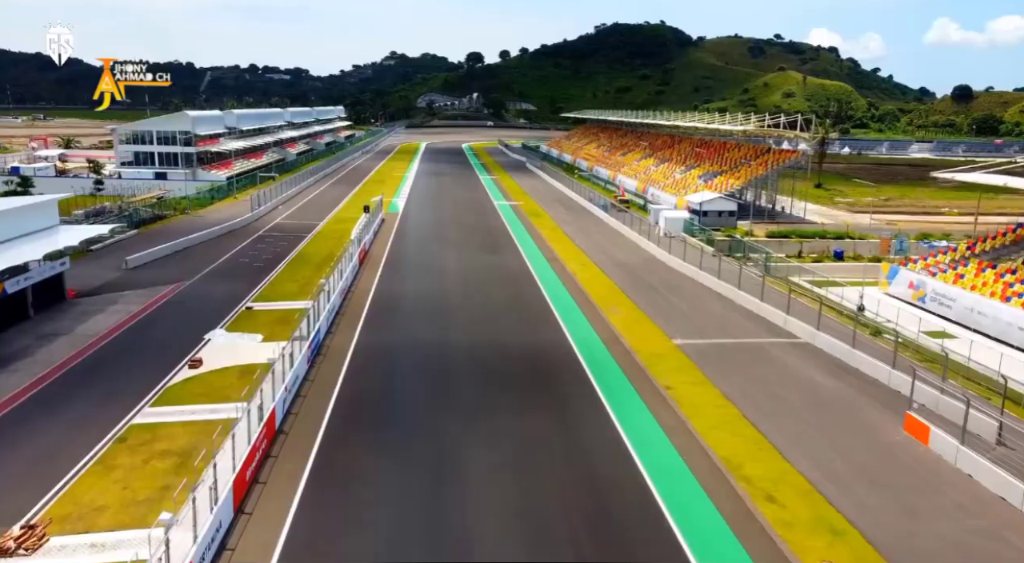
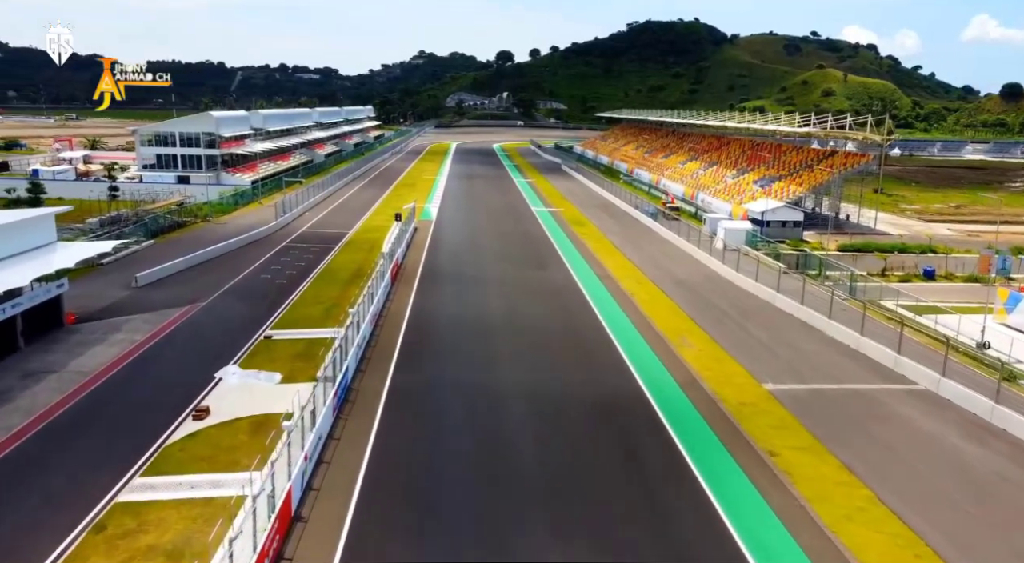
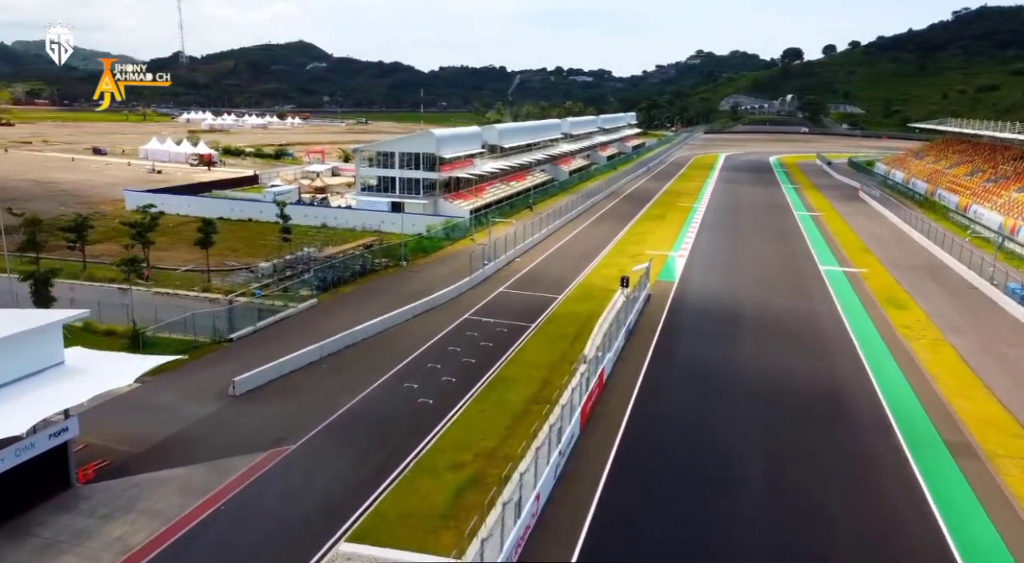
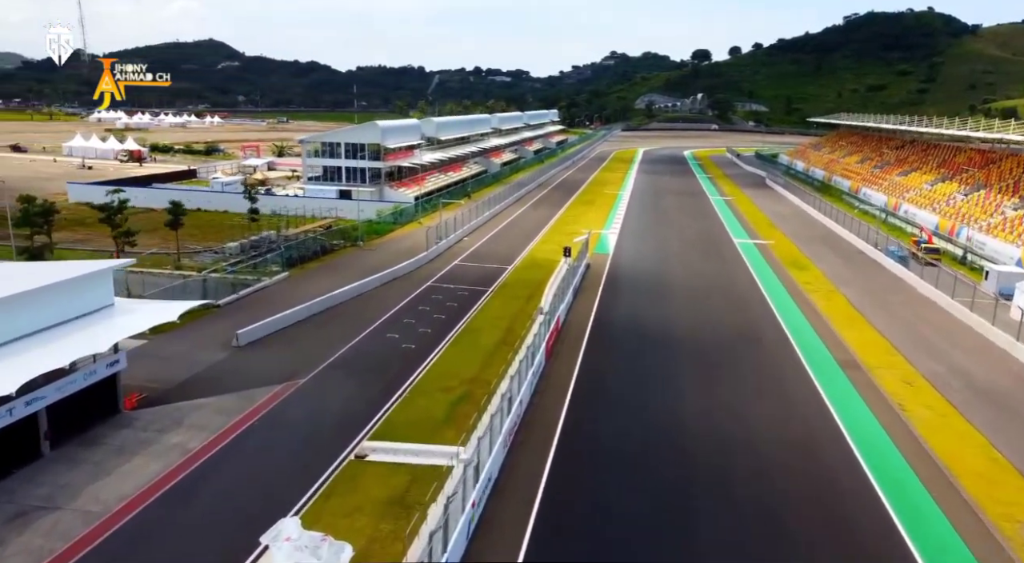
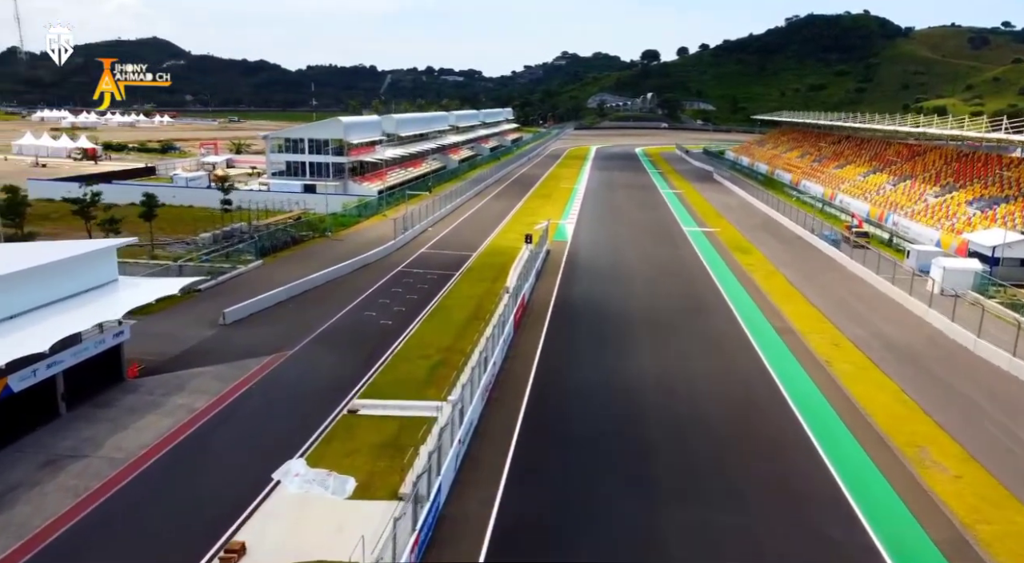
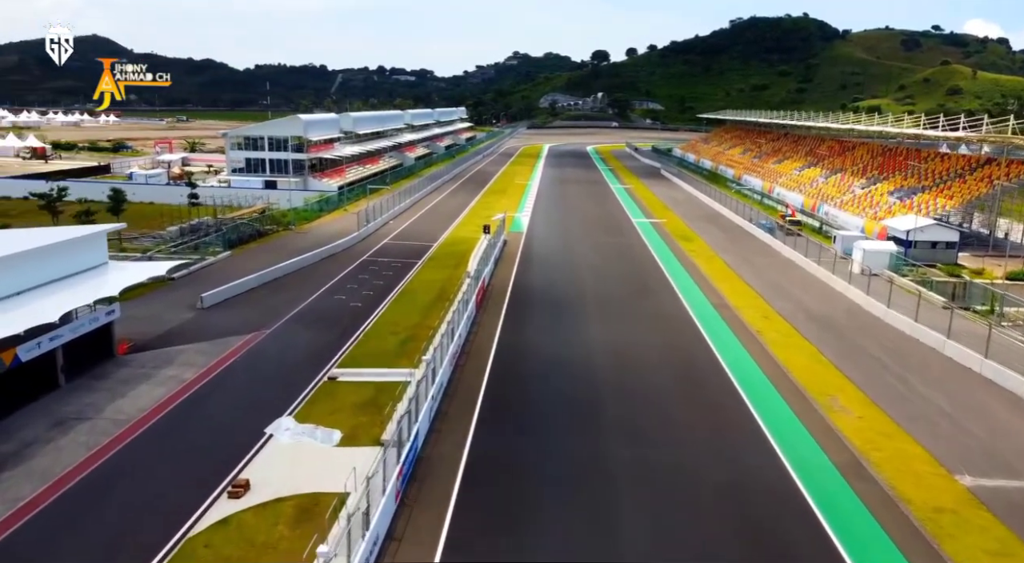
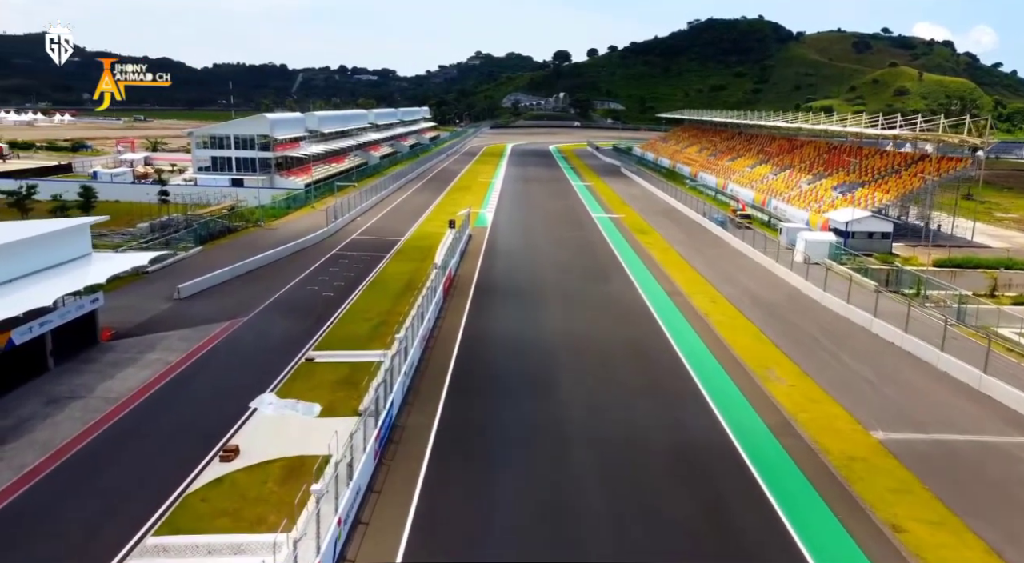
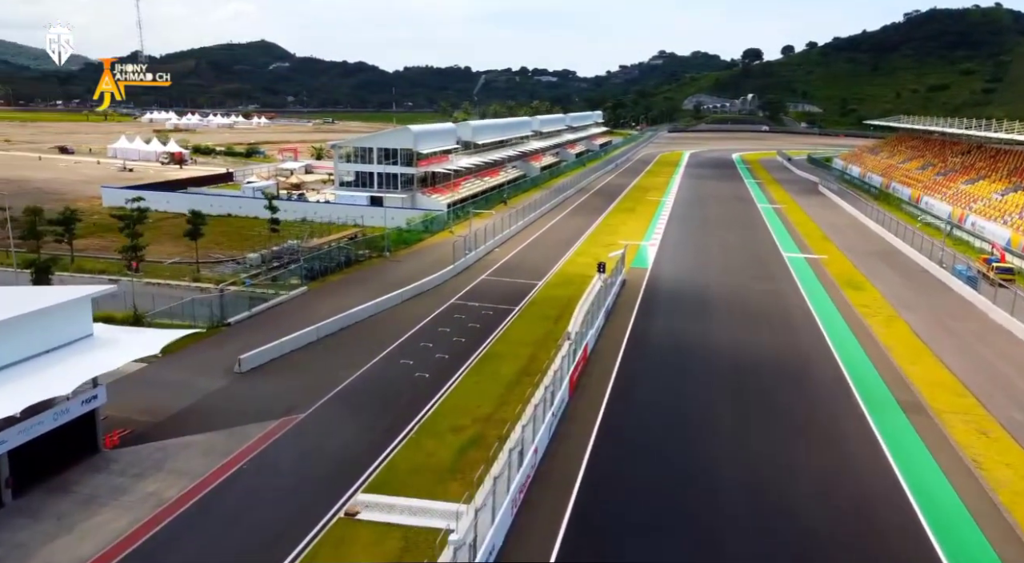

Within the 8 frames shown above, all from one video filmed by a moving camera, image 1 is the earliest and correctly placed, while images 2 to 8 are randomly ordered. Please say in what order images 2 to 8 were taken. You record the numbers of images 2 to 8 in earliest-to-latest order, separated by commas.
2, 7, 6, 5, 4, 8, 3
